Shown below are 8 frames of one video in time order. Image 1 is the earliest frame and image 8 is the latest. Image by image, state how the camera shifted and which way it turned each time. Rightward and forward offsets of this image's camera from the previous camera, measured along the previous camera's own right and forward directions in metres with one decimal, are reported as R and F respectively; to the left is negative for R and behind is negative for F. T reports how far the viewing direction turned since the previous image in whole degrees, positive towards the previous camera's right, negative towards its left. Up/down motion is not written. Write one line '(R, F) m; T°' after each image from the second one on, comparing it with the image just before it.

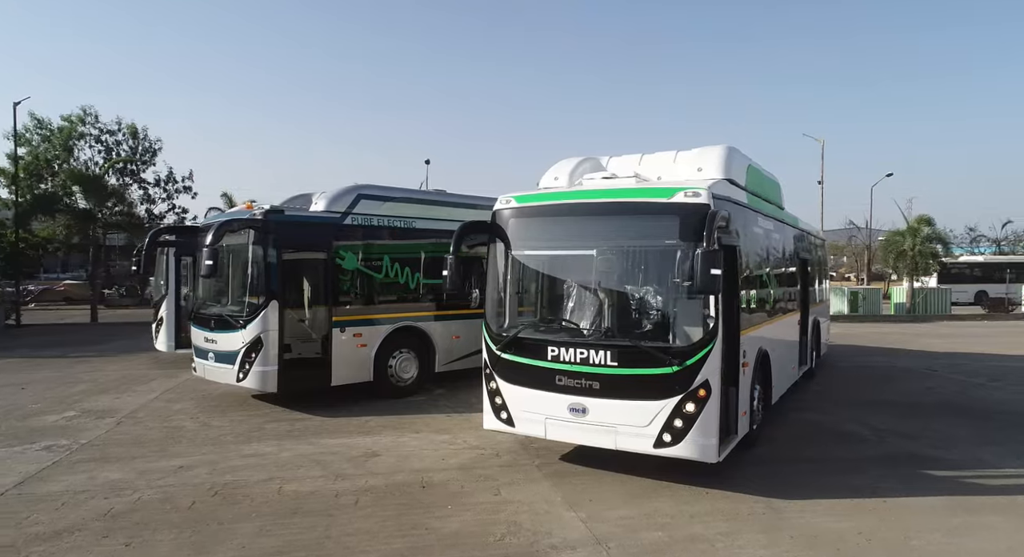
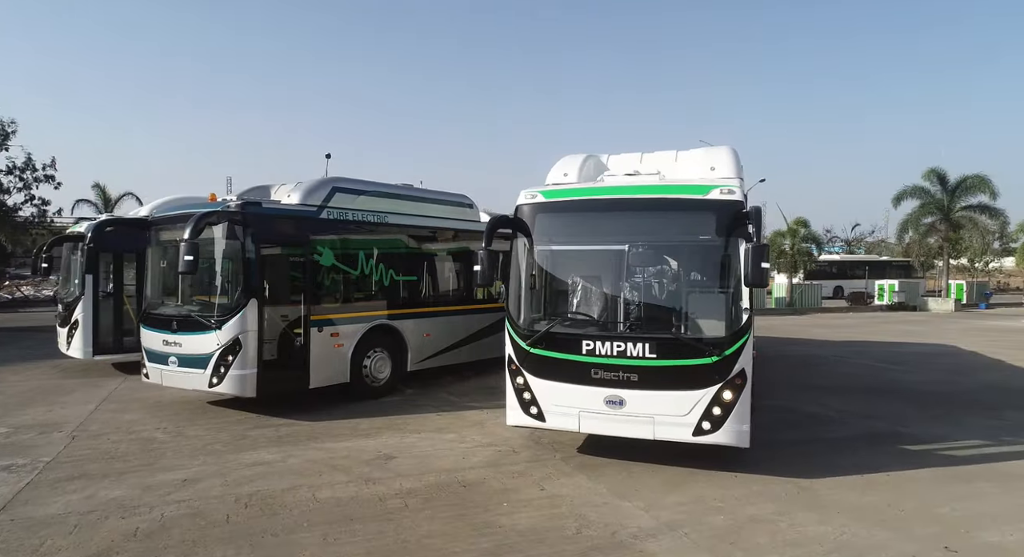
(-1.5, +0.2) m; +10°
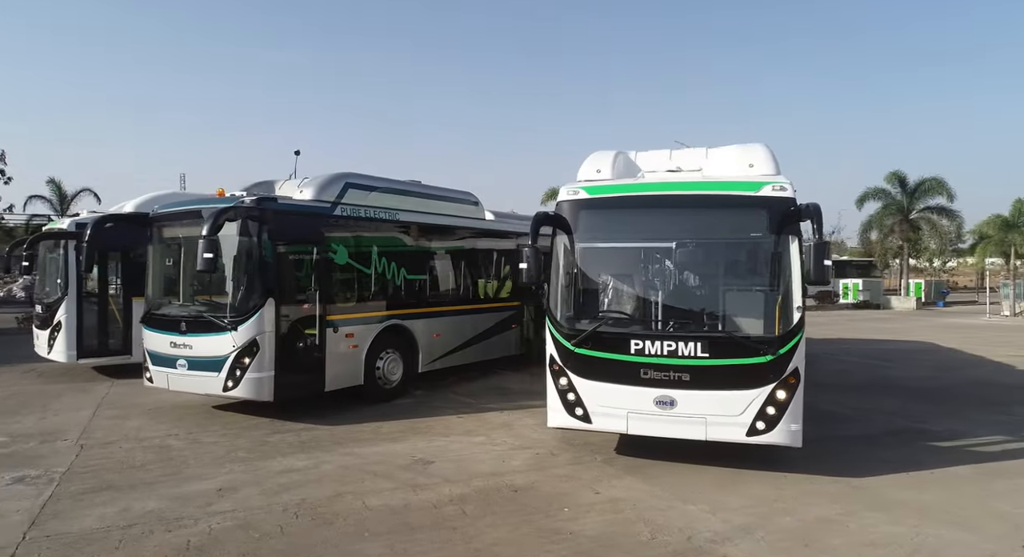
(-0.8, +0.2) m; +3°
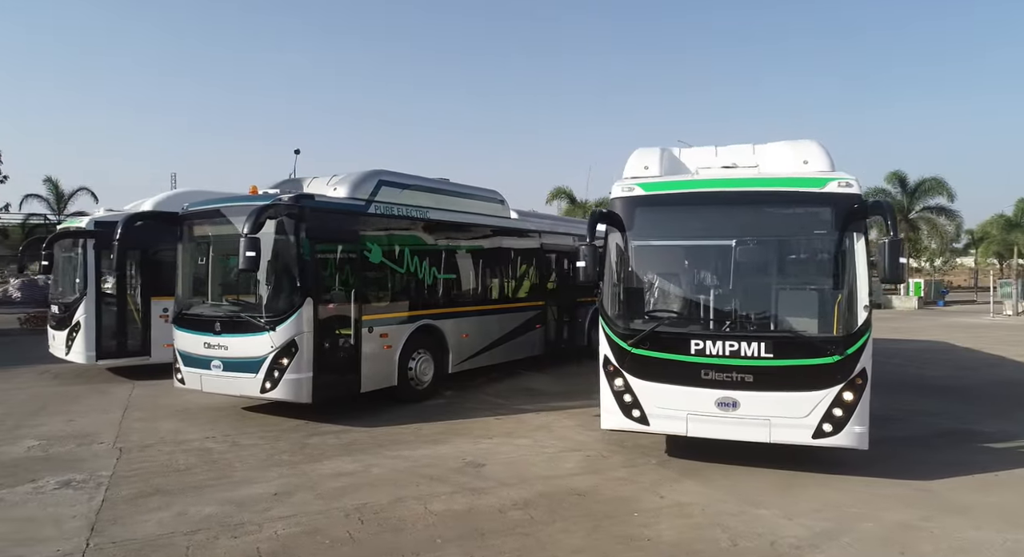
(-0.6, +0.2) m; +1°
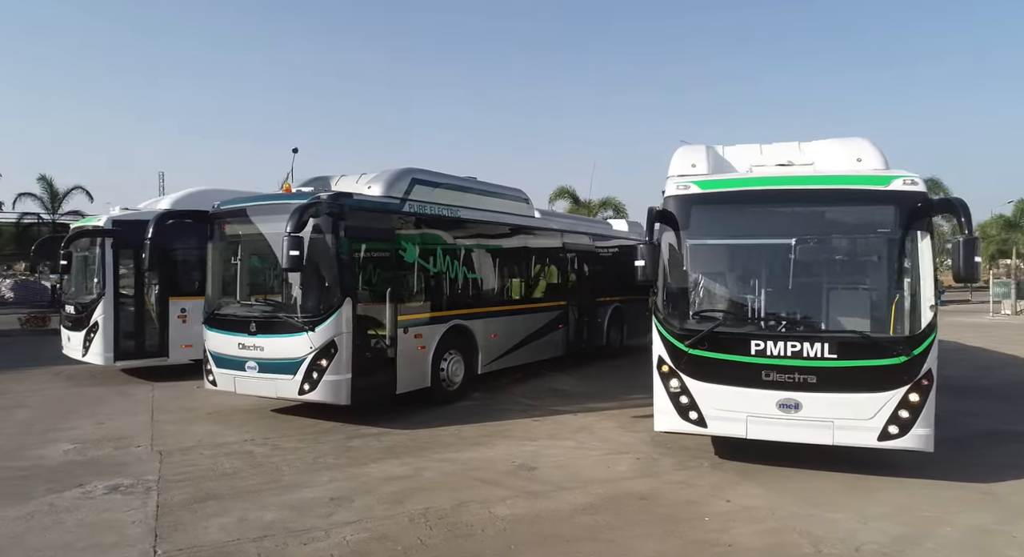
(-0.6, +0.1) m; +1°
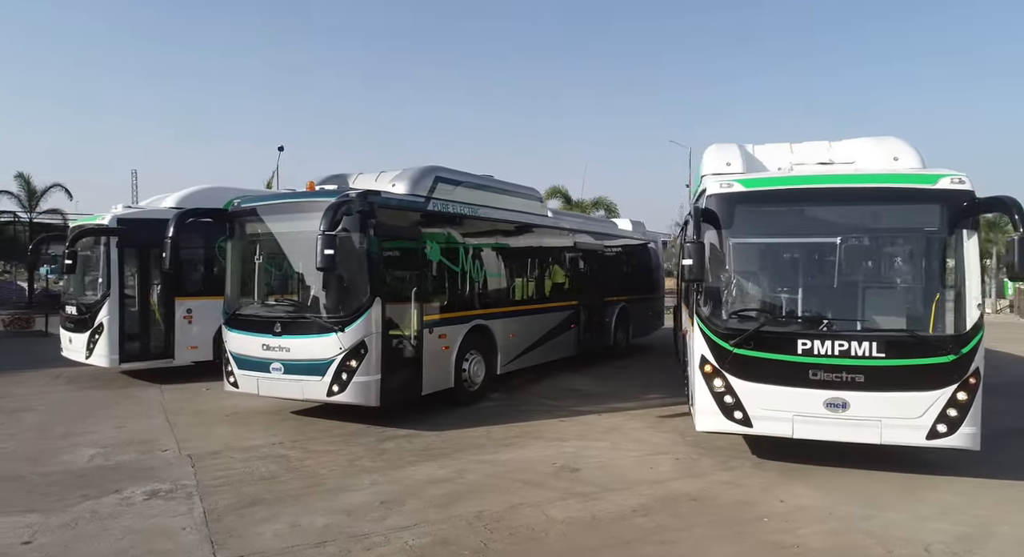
(-0.6, +0.1) m; +2°
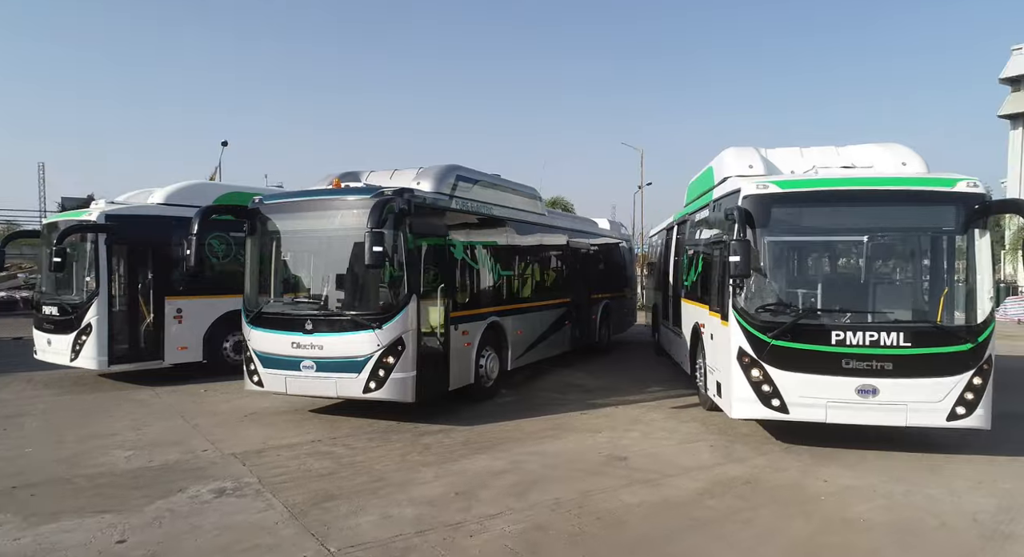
(-1.2, -0.2) m; +5°
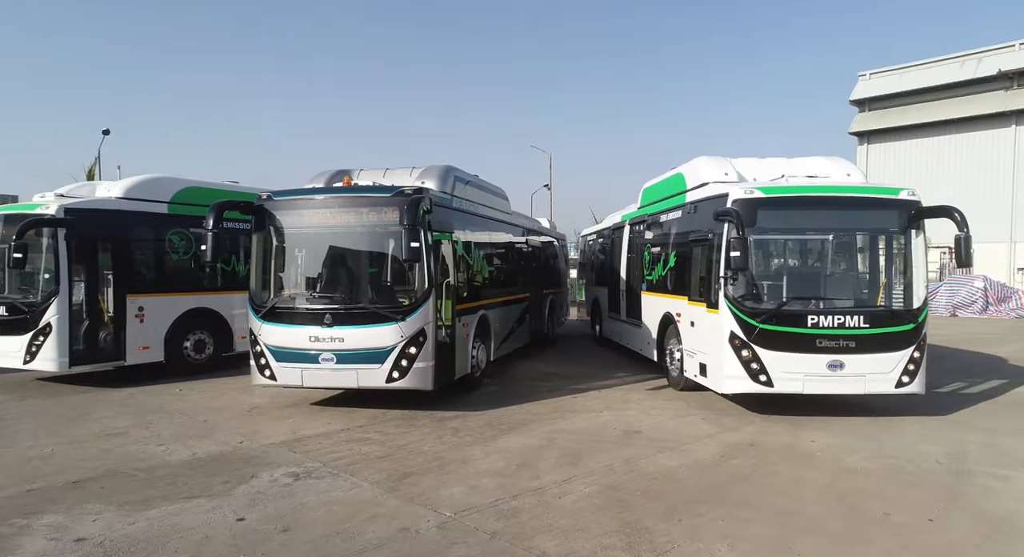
(-1.7, -0.6) m; +10°
